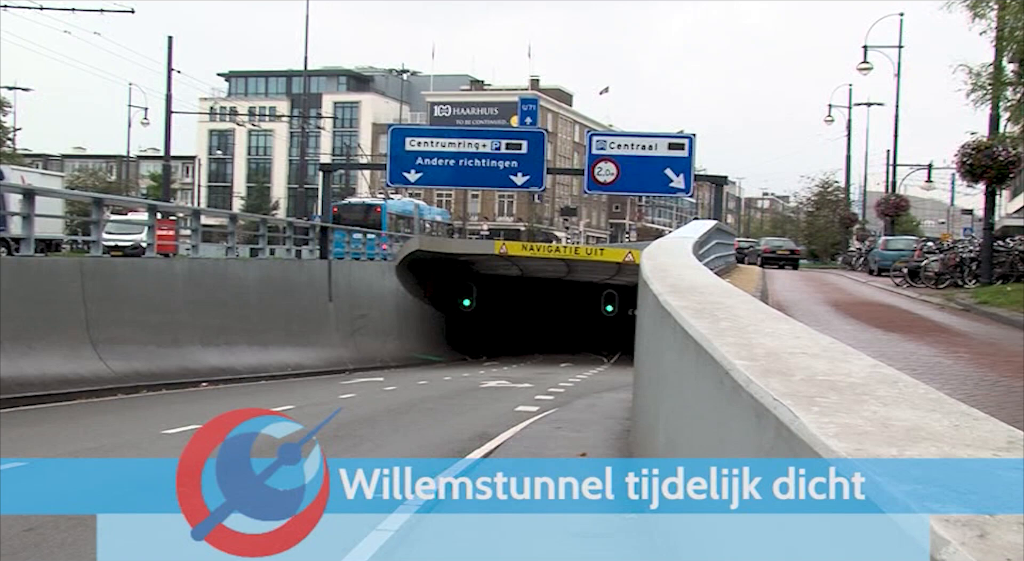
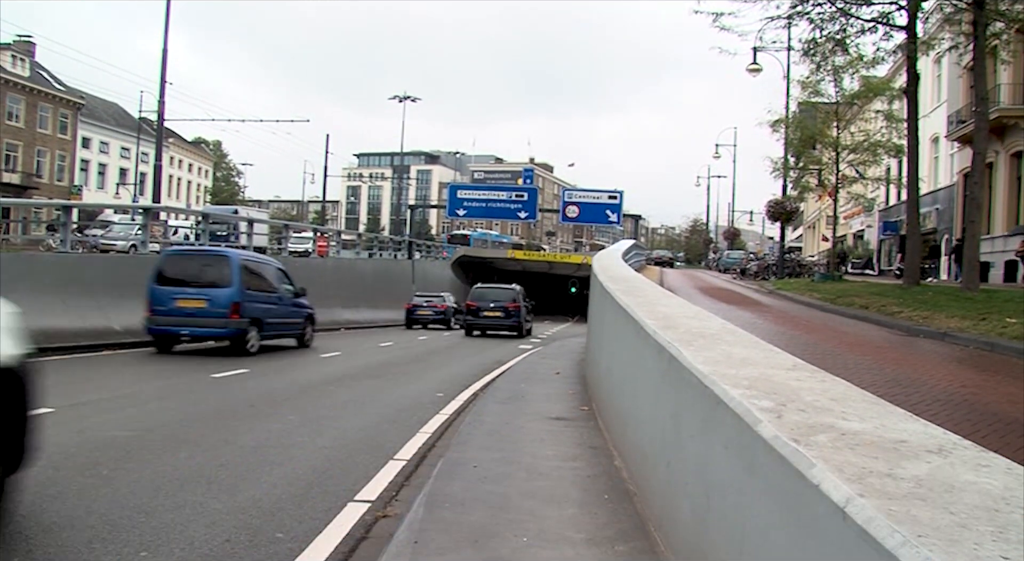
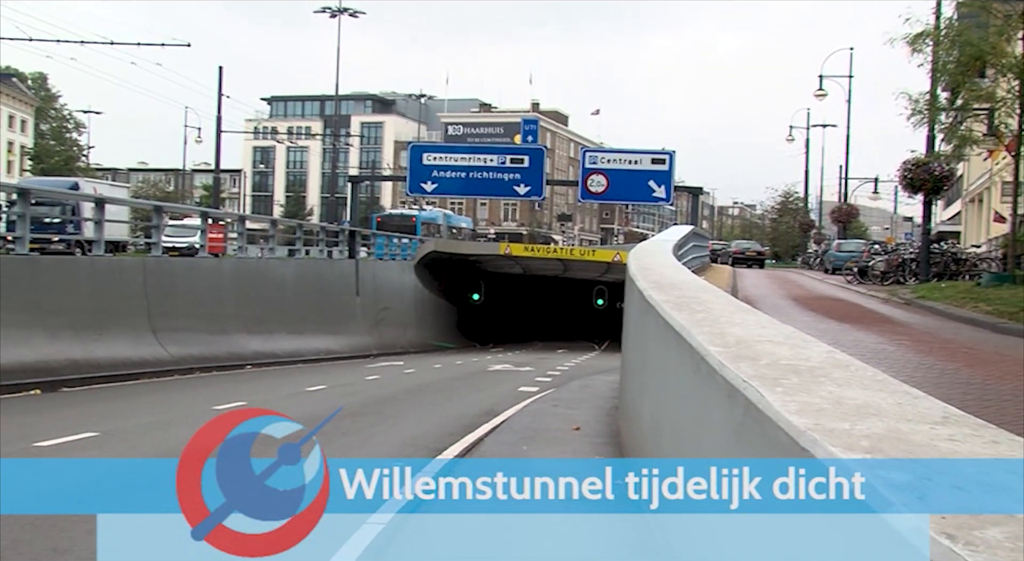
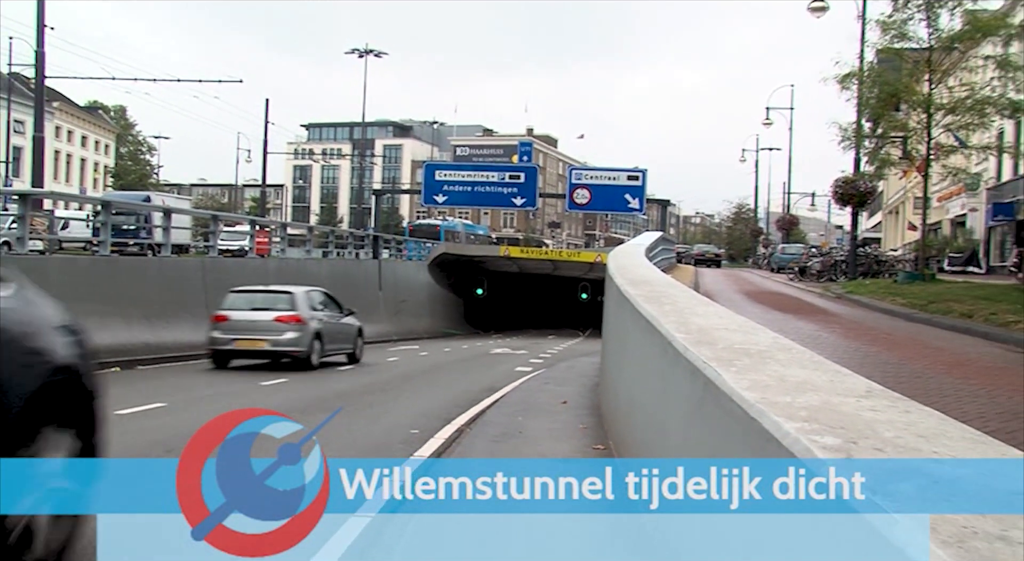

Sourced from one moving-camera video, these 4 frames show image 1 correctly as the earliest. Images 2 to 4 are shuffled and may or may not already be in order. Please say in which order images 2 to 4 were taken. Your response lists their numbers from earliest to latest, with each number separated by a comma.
3, 4, 2
